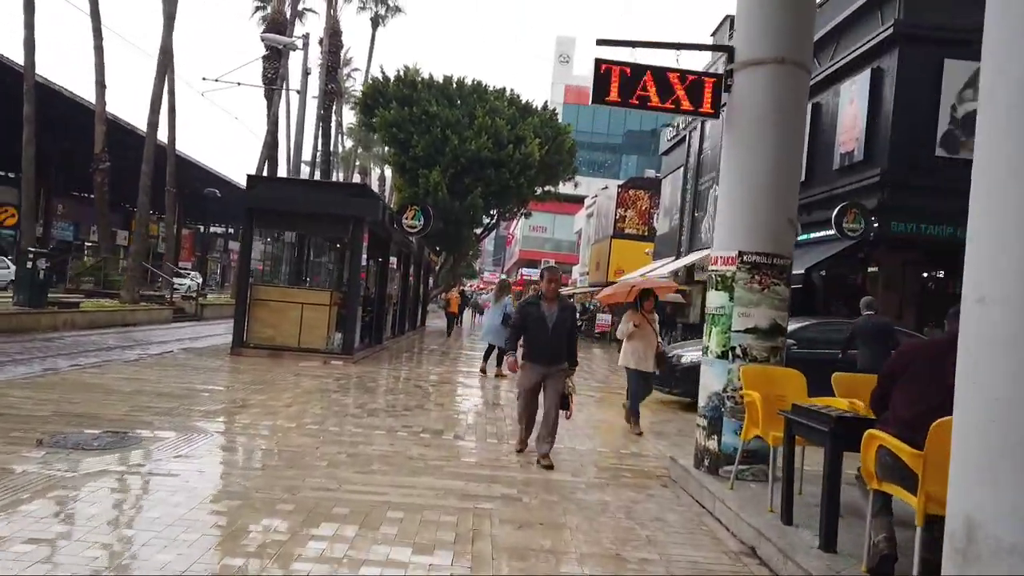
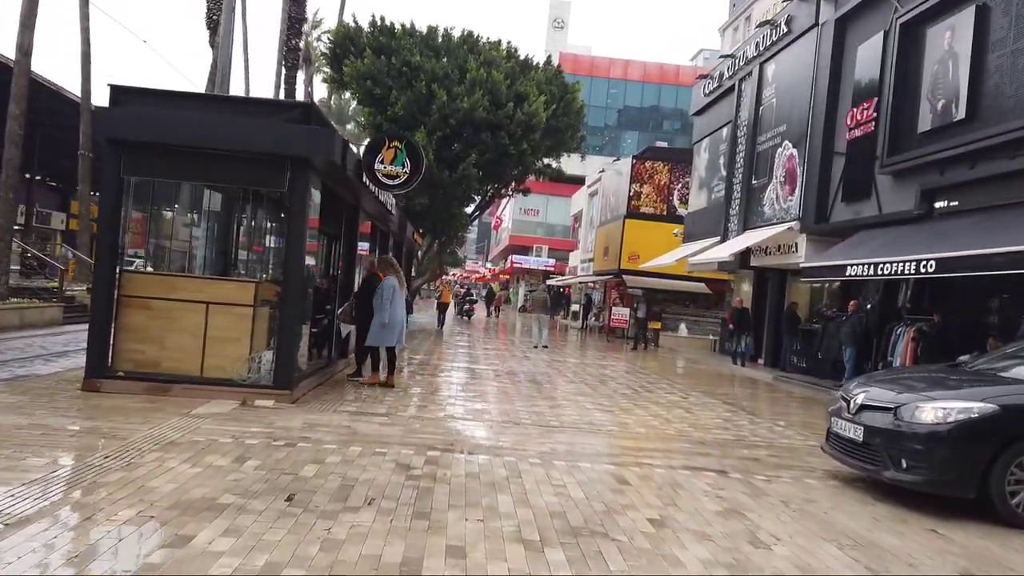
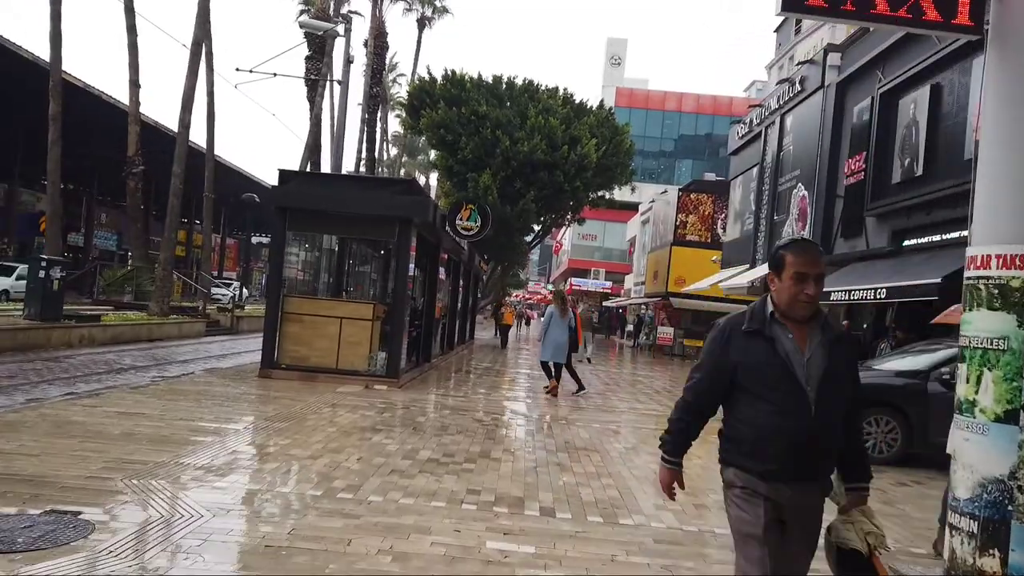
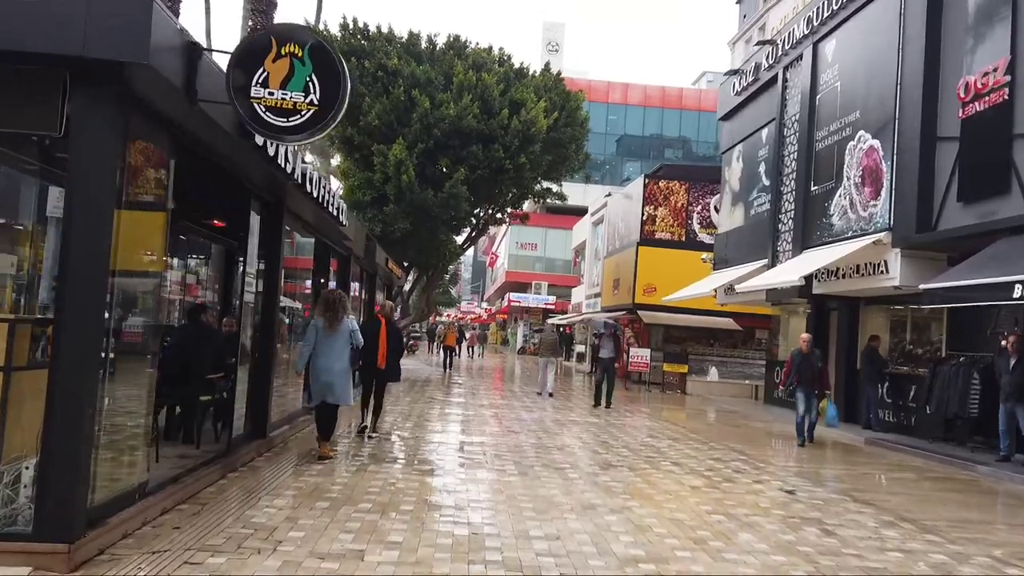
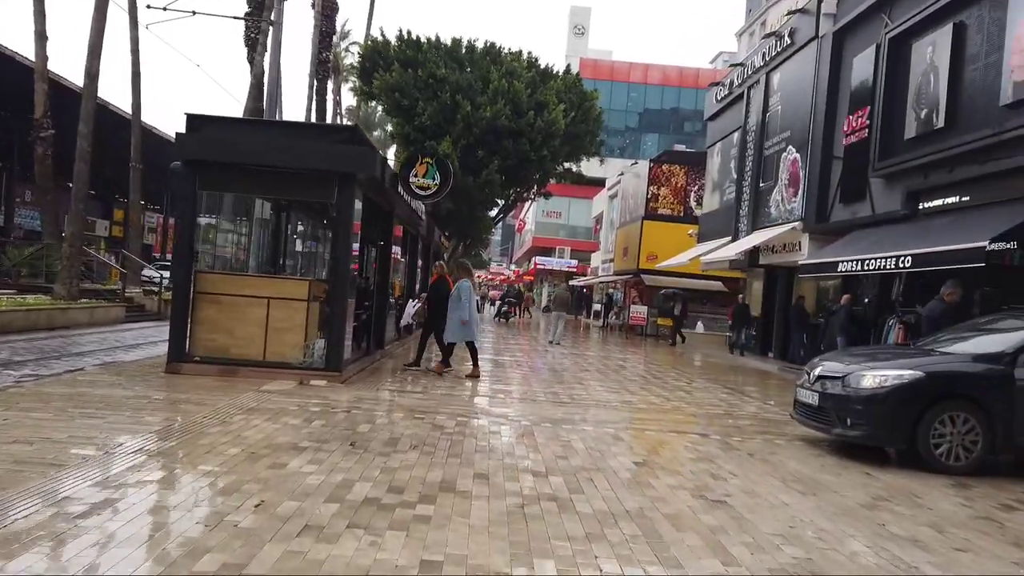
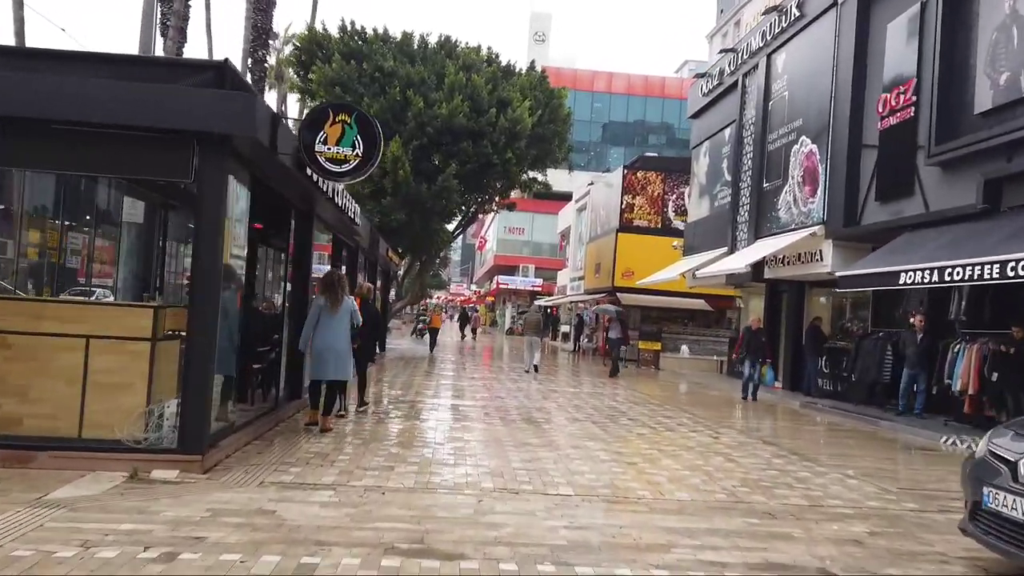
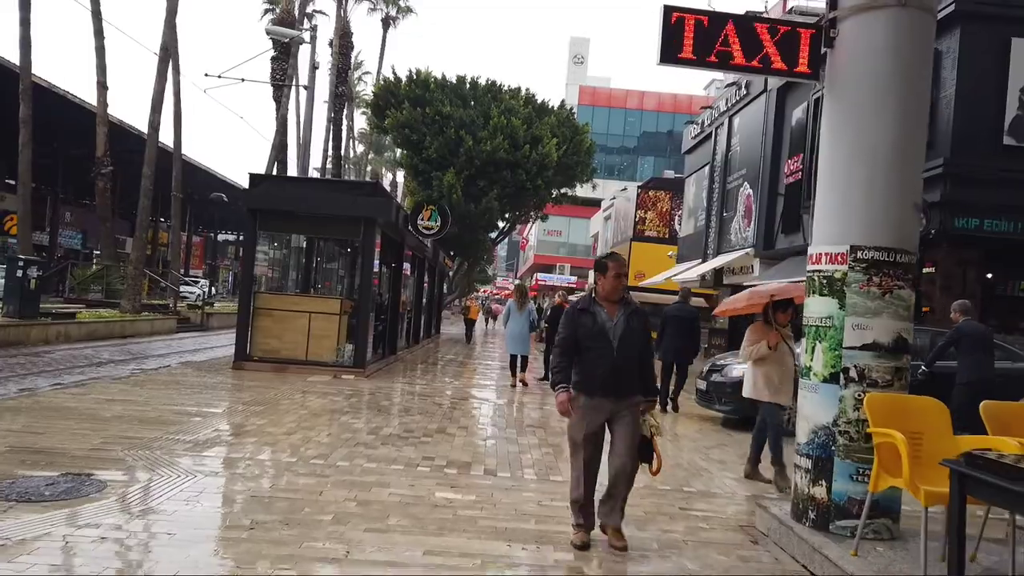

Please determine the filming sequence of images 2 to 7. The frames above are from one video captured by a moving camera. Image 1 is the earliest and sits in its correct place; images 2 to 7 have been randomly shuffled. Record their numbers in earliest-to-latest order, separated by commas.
7, 3, 5, 2, 6, 4
